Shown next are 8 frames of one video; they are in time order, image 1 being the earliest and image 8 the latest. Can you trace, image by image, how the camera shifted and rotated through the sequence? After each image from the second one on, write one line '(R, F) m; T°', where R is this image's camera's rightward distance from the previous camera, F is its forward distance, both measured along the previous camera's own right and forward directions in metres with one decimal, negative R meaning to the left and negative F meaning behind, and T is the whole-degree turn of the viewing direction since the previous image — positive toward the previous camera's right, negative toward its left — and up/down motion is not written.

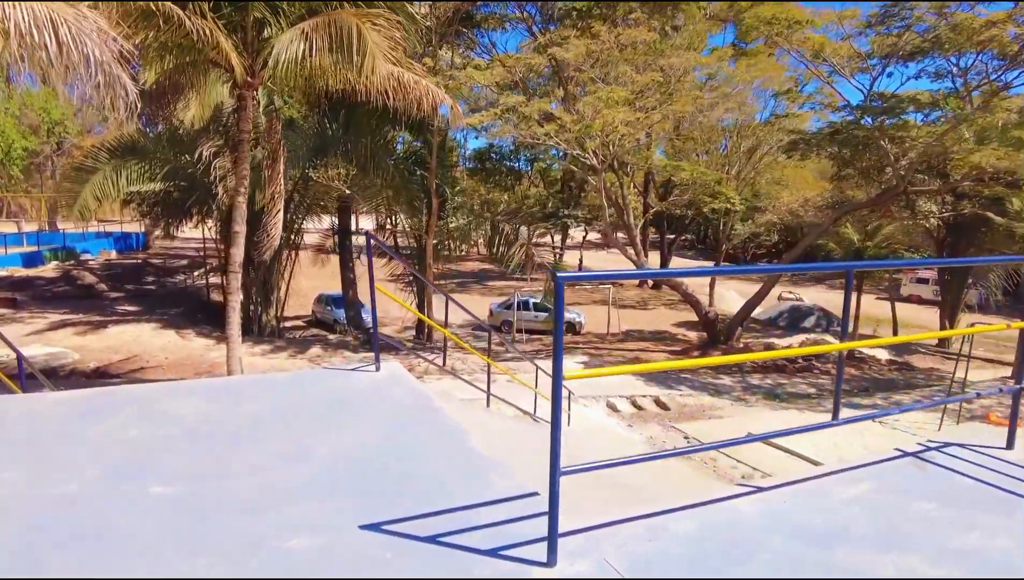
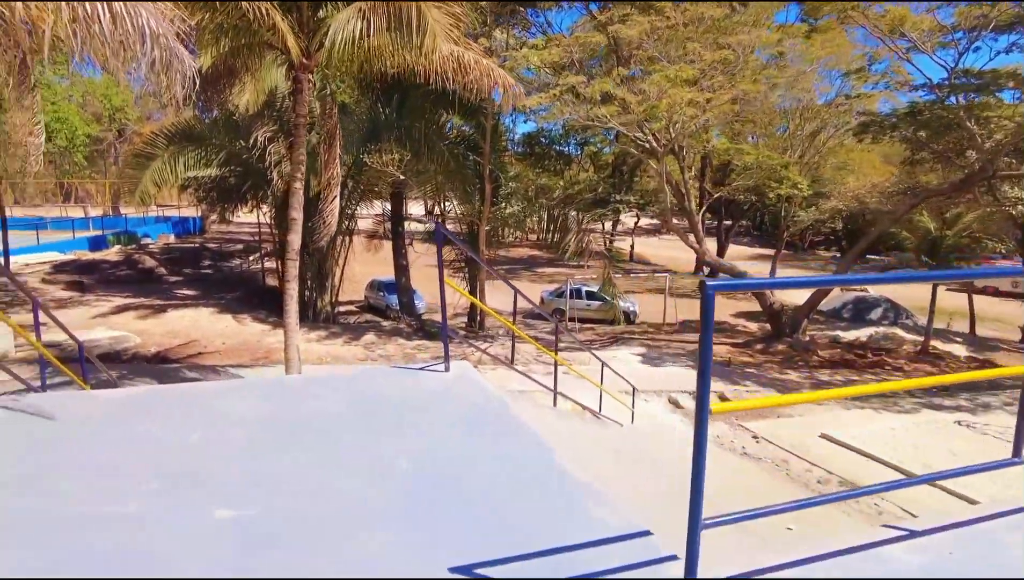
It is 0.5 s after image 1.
(-0.2, +0.4) m; -4°
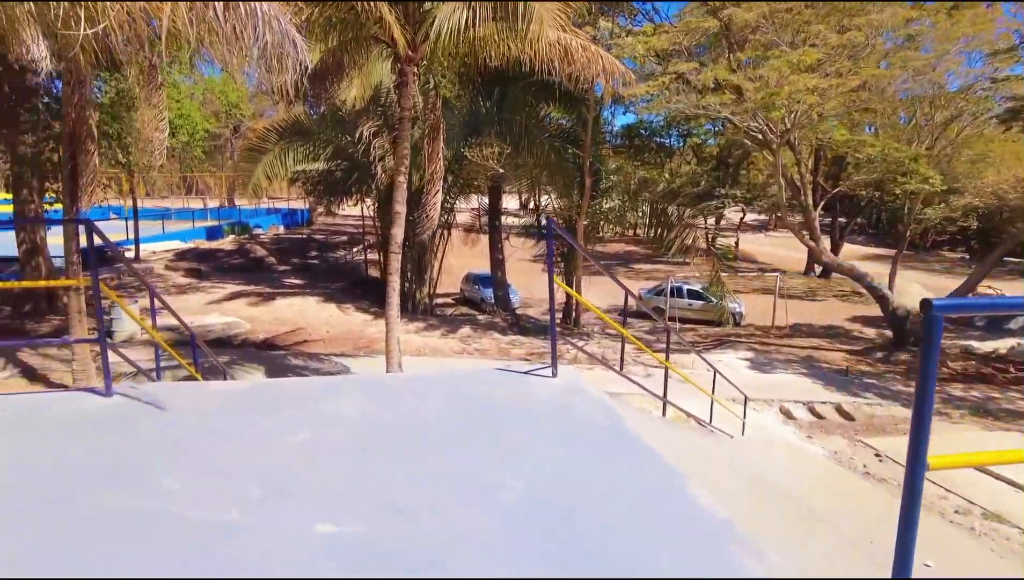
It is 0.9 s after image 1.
(-0.1, +0.3) m; -8°
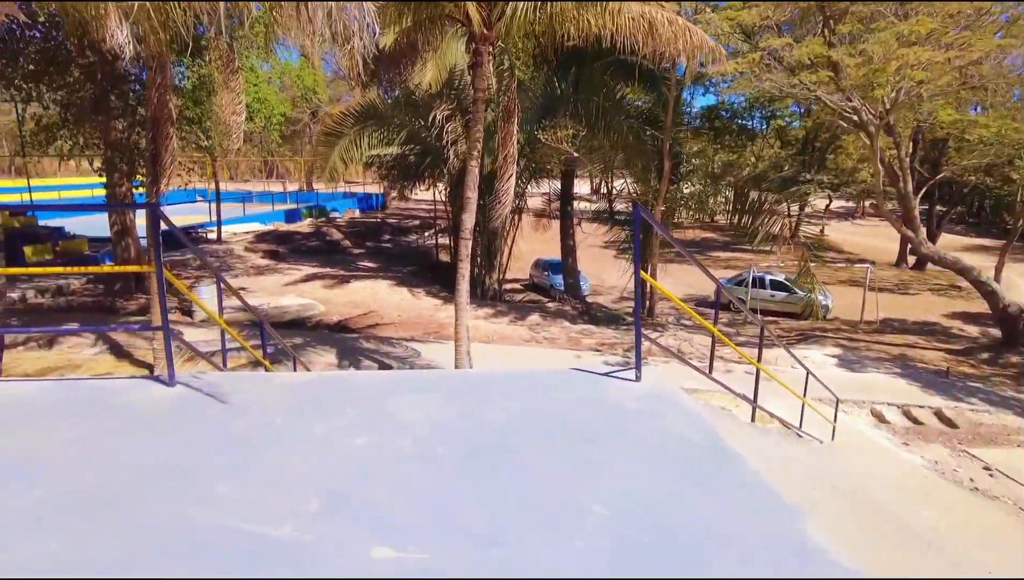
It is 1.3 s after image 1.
(-0.1, +0.3) m; -6°
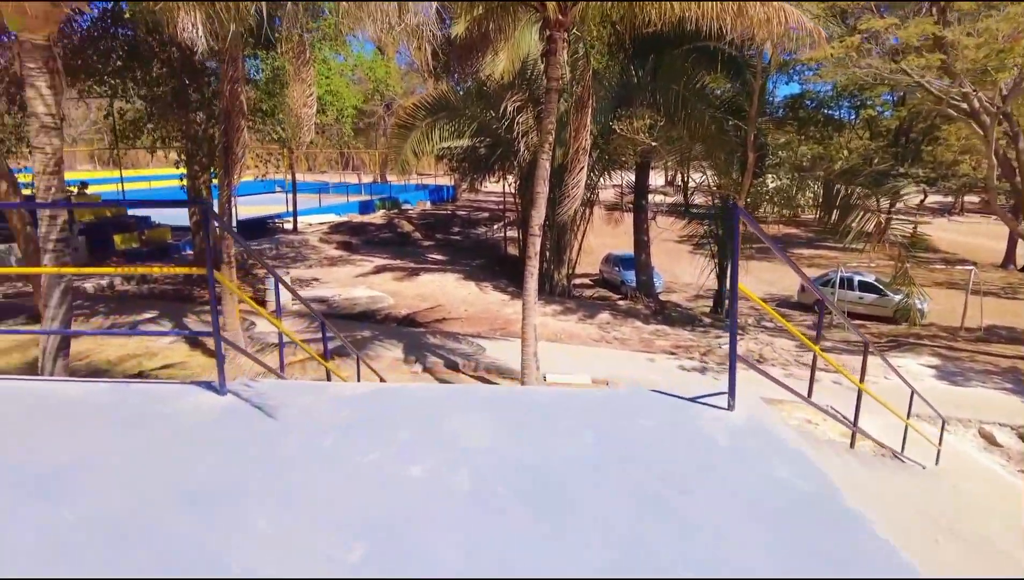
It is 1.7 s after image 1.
(0.0, +0.4) m; -6°
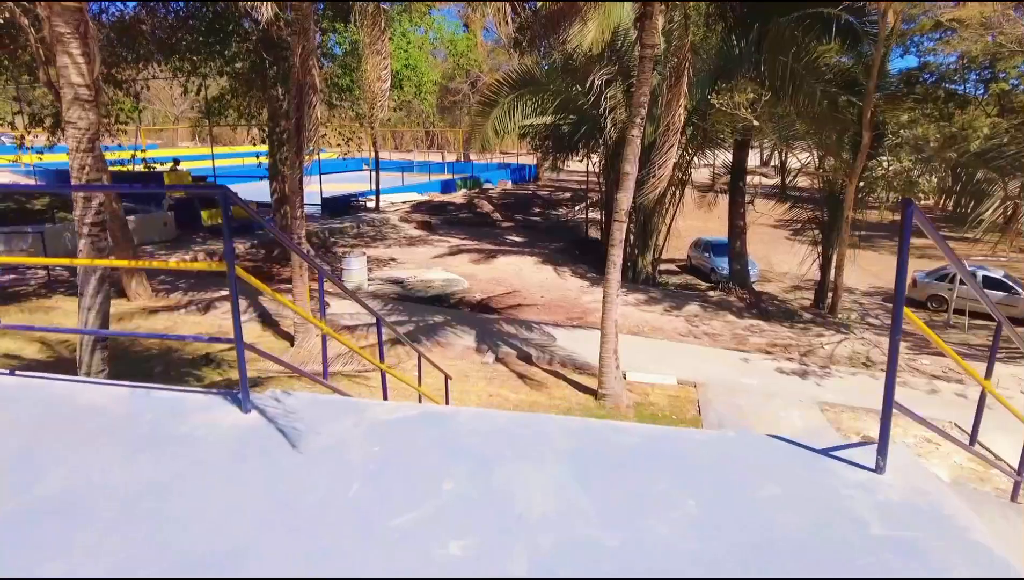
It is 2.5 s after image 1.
(0.0, +0.6) m; -7°
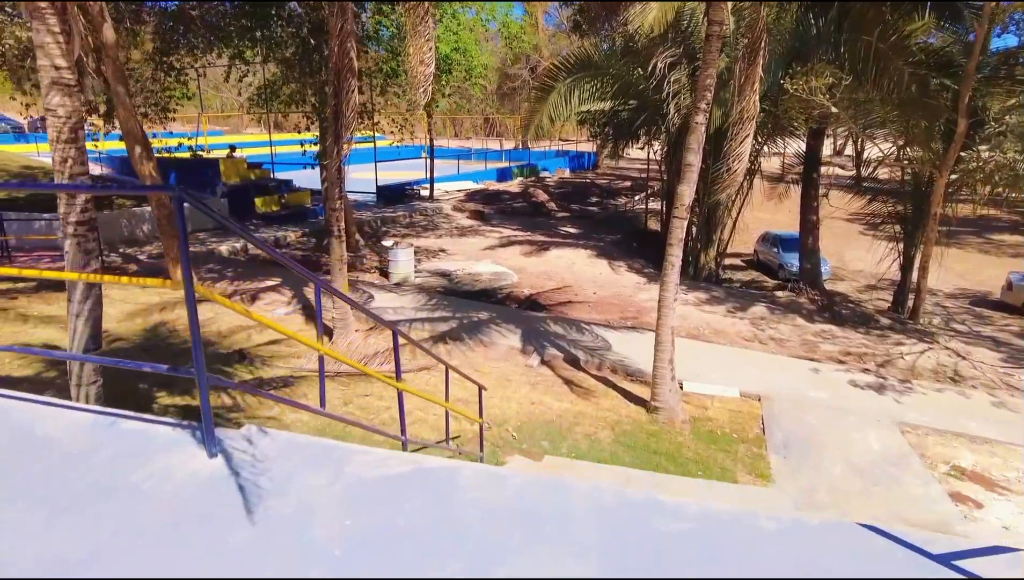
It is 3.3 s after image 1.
(+0.1, +0.6) m; -5°
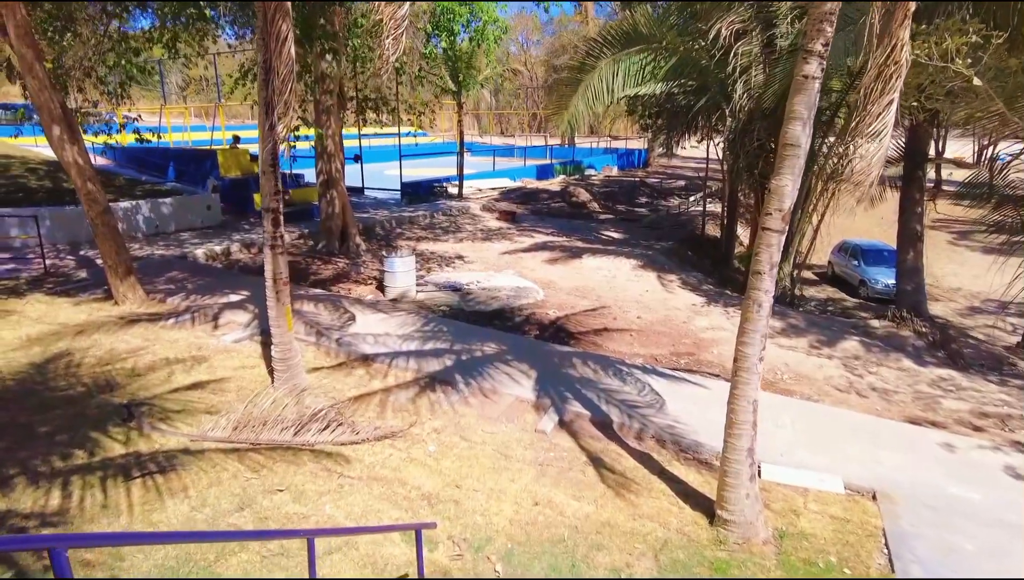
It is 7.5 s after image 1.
(+0.4, +2.4) m; -4°
